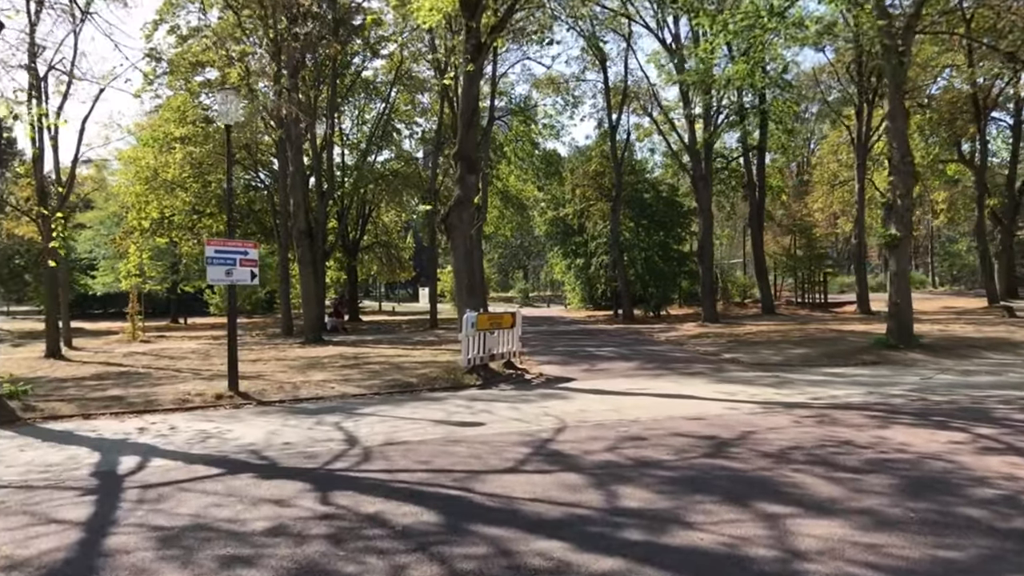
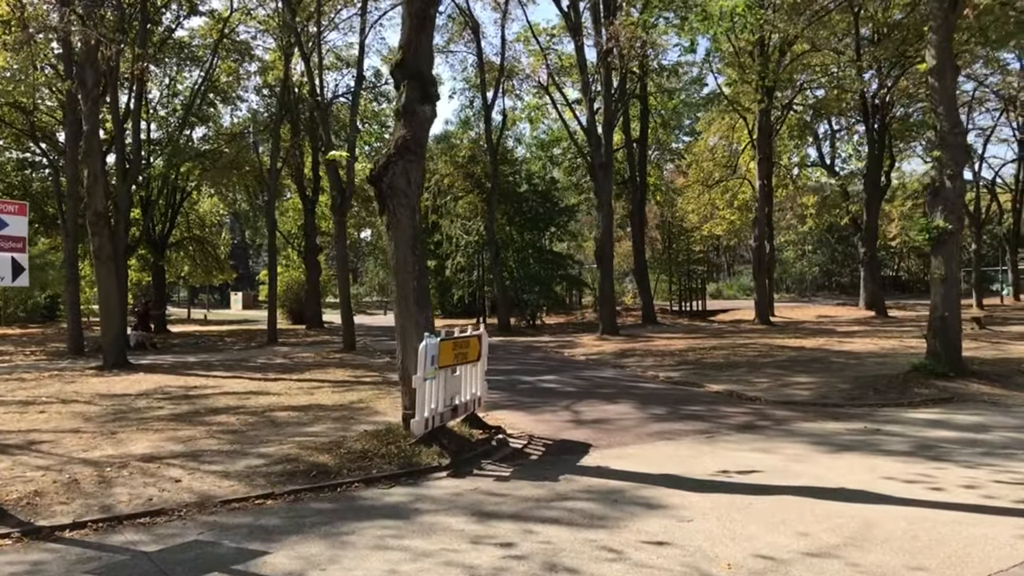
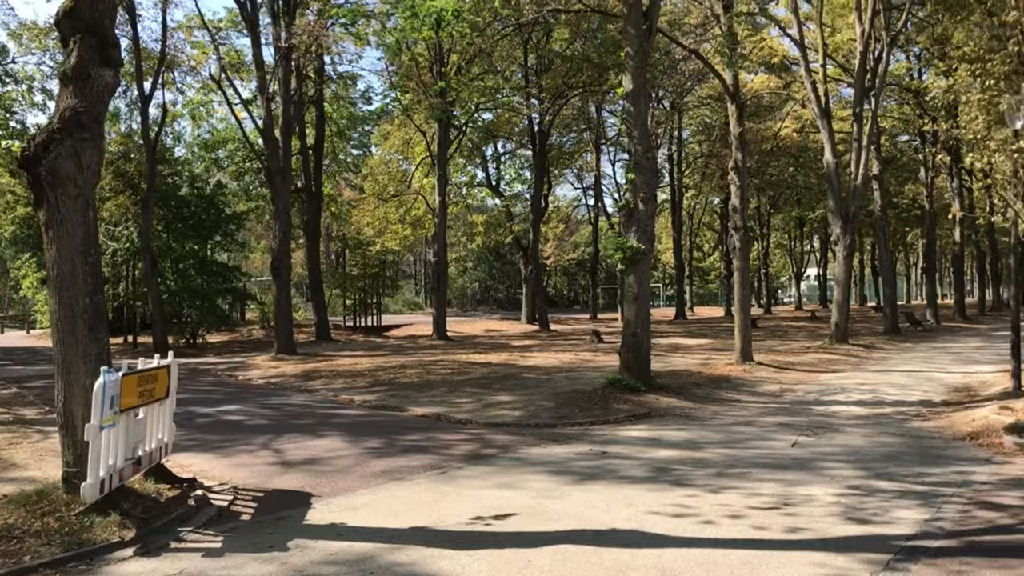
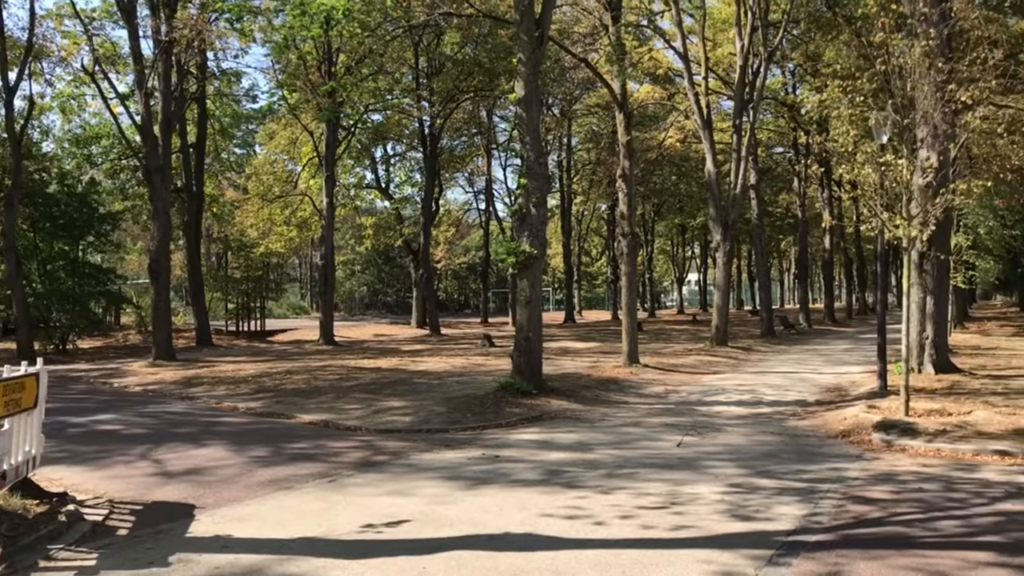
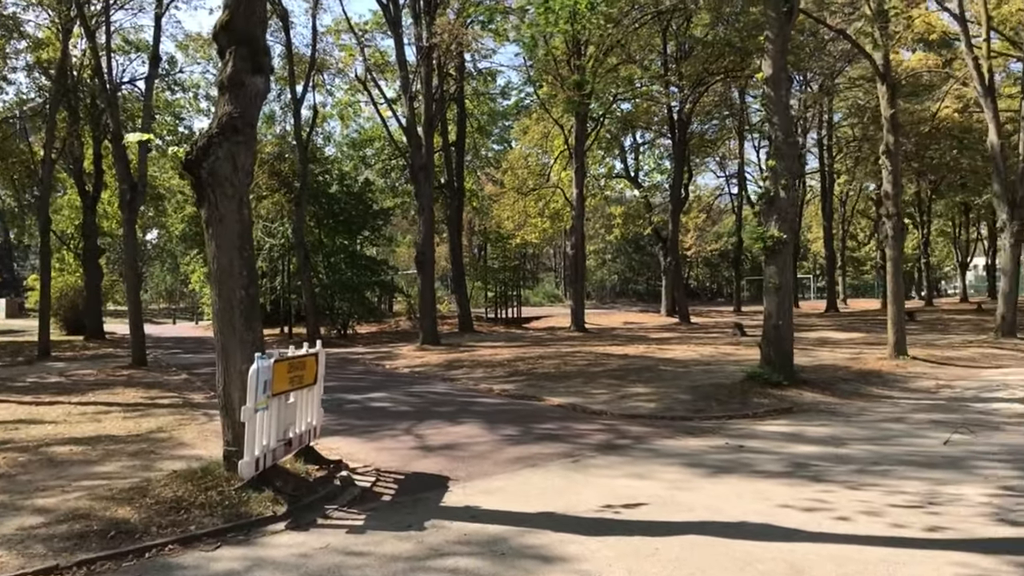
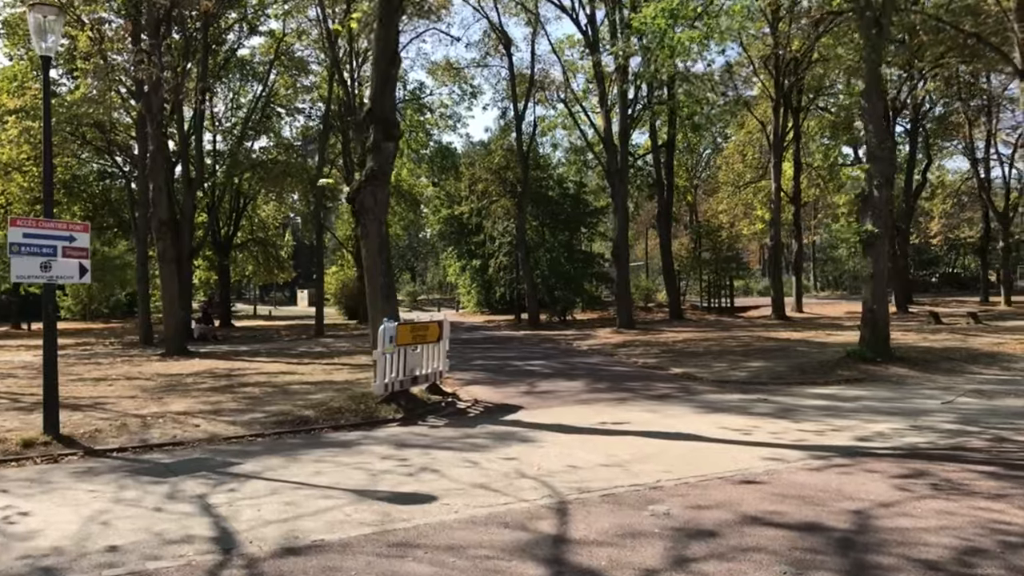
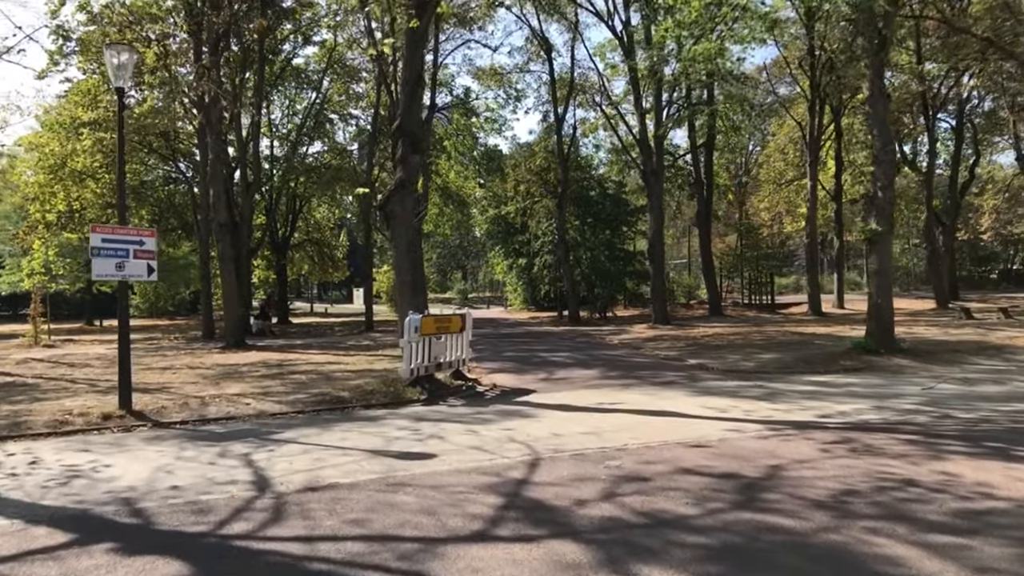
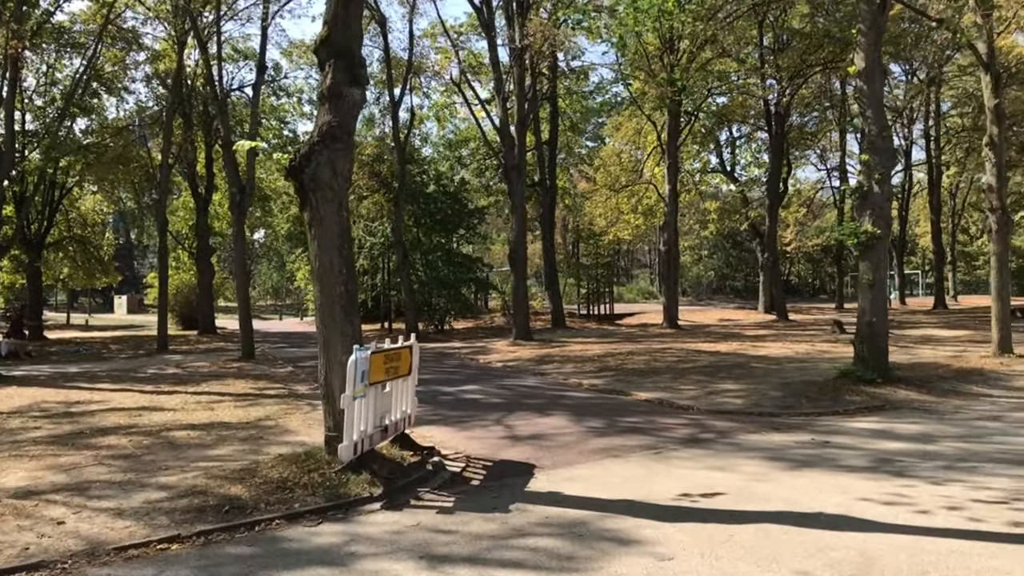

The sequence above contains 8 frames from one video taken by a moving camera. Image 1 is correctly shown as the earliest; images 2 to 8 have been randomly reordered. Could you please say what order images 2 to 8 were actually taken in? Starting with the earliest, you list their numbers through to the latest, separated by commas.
7, 6, 2, 8, 5, 3, 4
